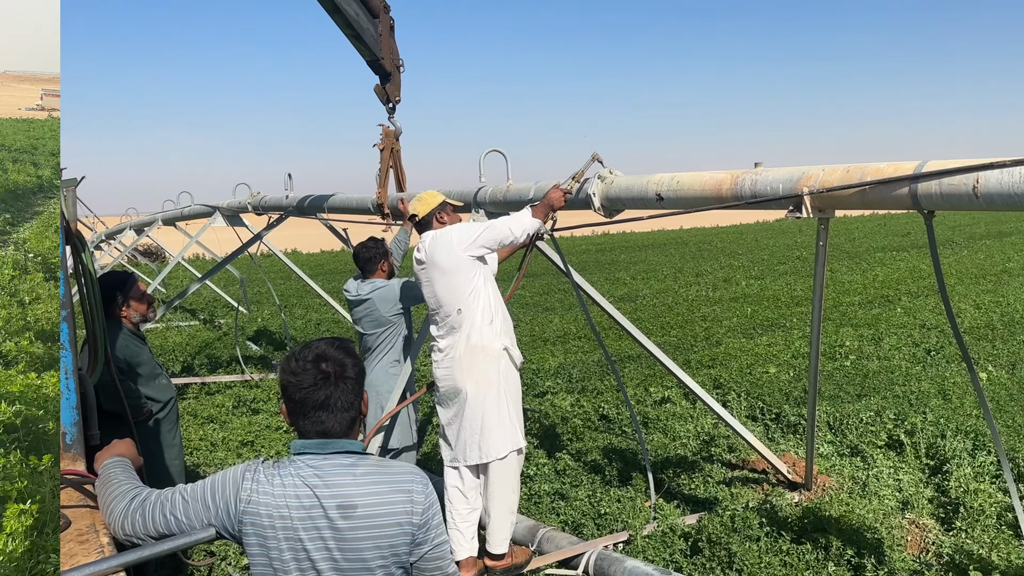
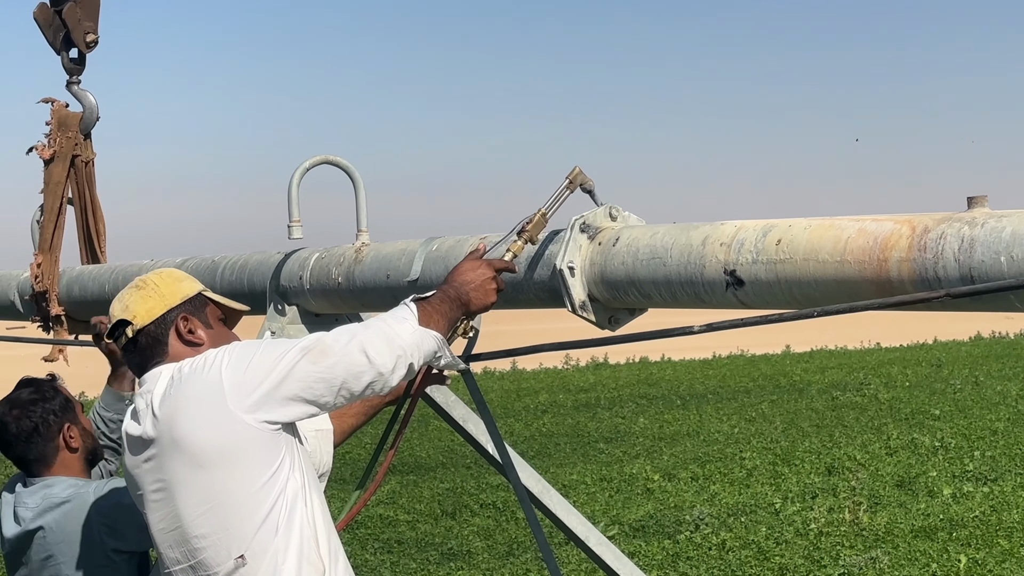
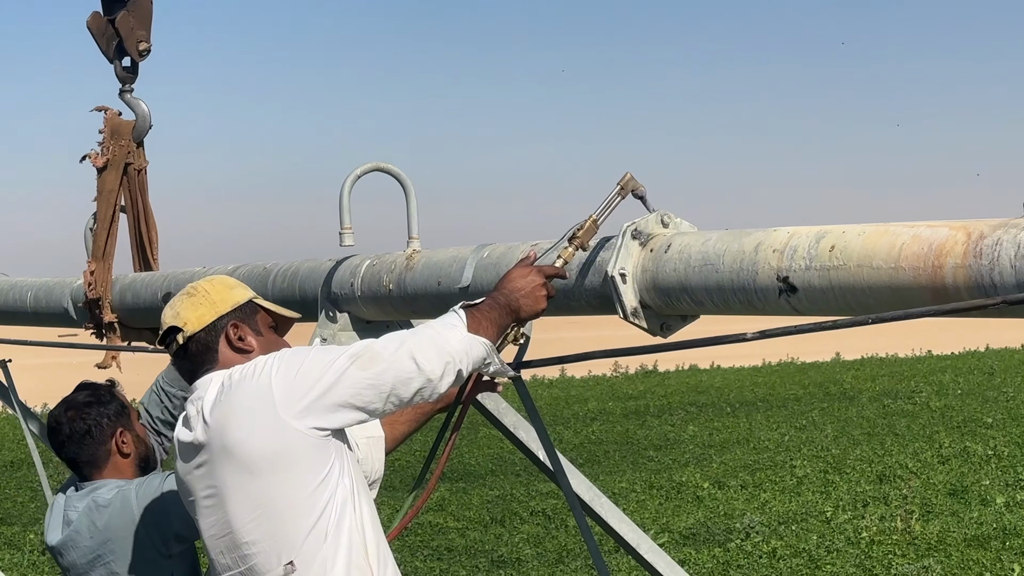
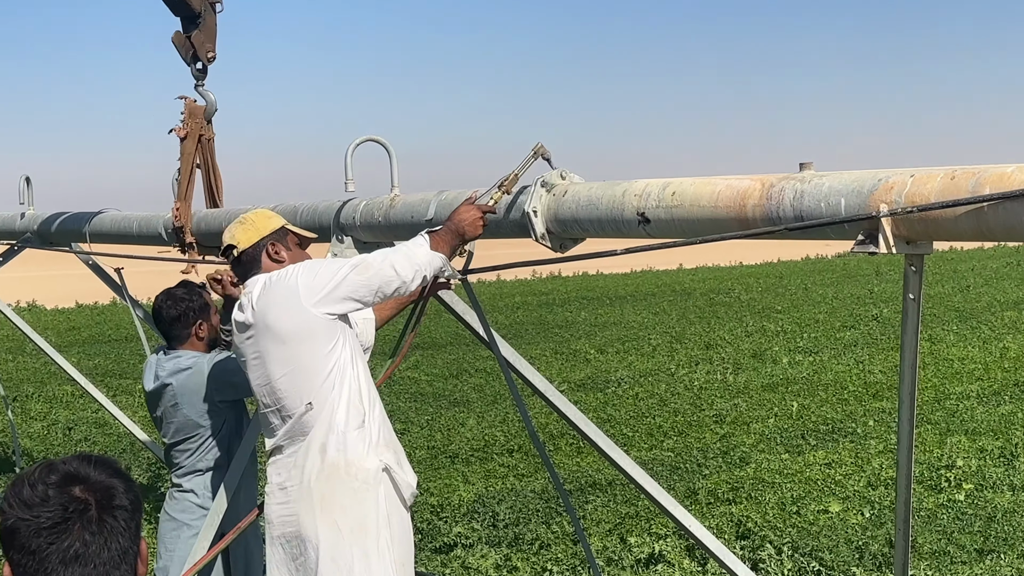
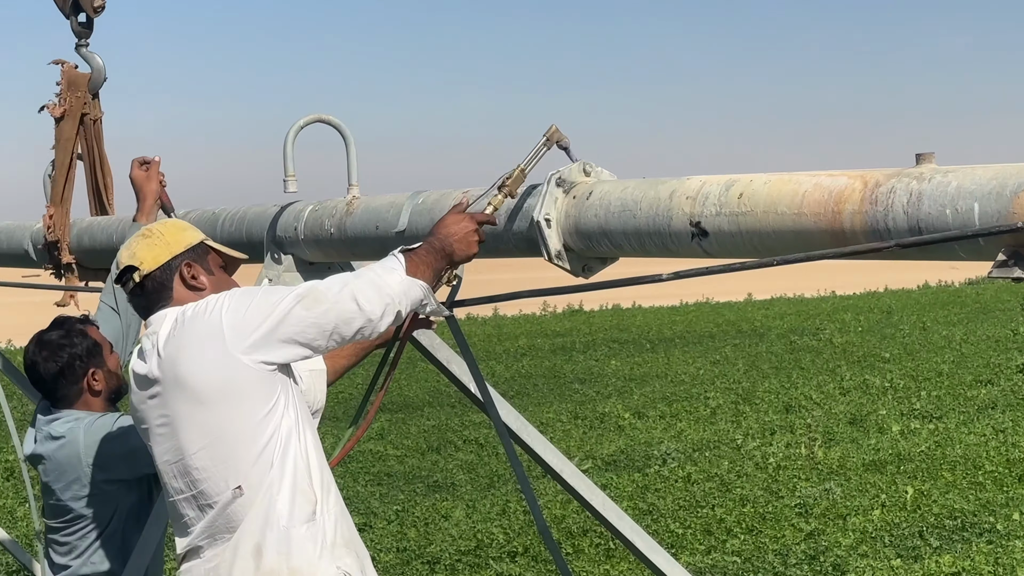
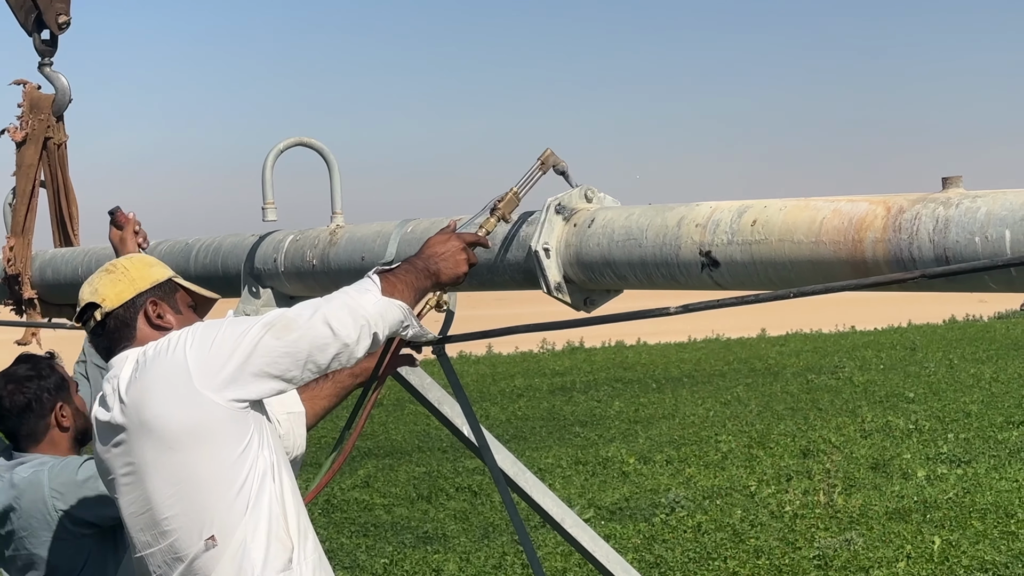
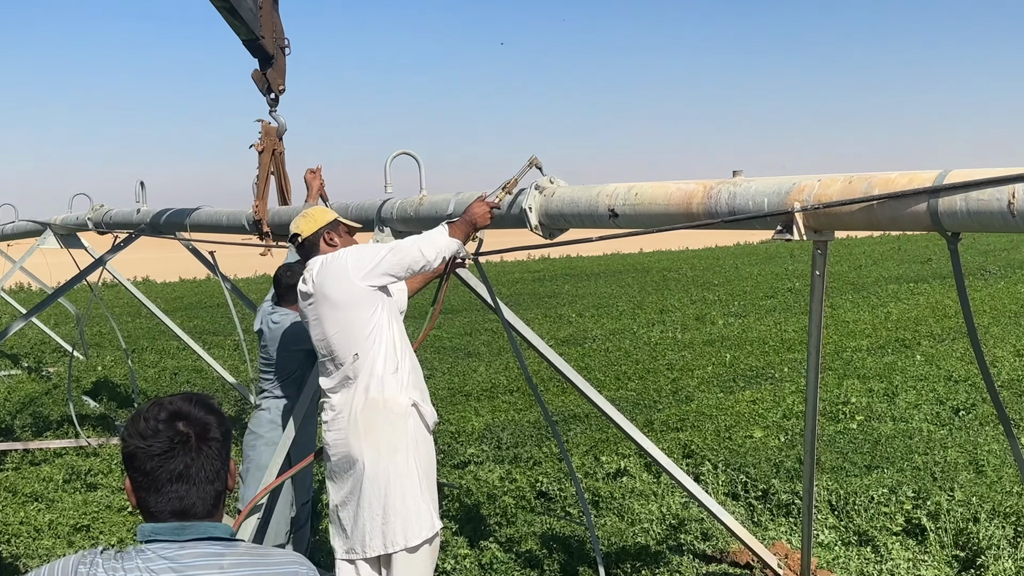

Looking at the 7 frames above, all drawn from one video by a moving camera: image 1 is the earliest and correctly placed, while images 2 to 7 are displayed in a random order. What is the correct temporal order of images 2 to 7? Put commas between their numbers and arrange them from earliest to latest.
7, 4, 5, 2, 3, 6
